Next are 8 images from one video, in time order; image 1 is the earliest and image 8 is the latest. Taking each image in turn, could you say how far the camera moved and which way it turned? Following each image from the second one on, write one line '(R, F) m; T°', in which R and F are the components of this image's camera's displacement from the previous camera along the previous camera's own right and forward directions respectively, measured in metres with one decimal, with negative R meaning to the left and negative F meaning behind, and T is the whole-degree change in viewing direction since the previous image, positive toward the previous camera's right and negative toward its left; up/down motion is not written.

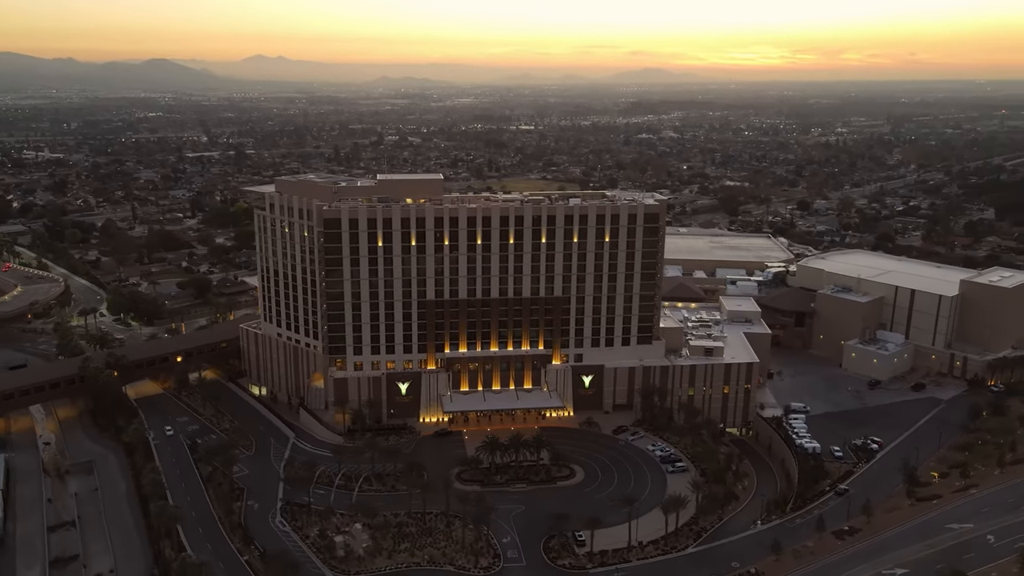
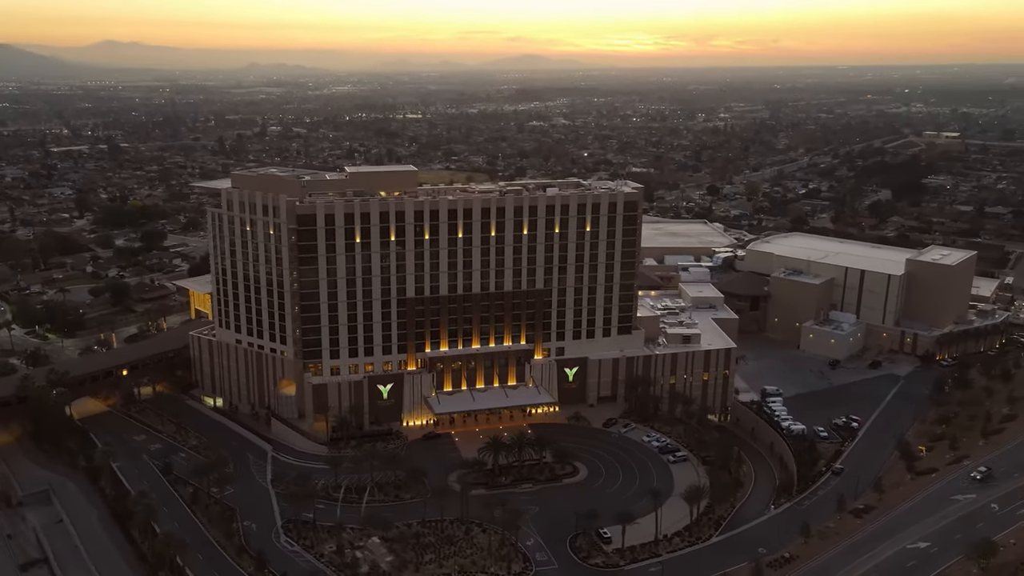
(-8.6, +2.4) m; +8°
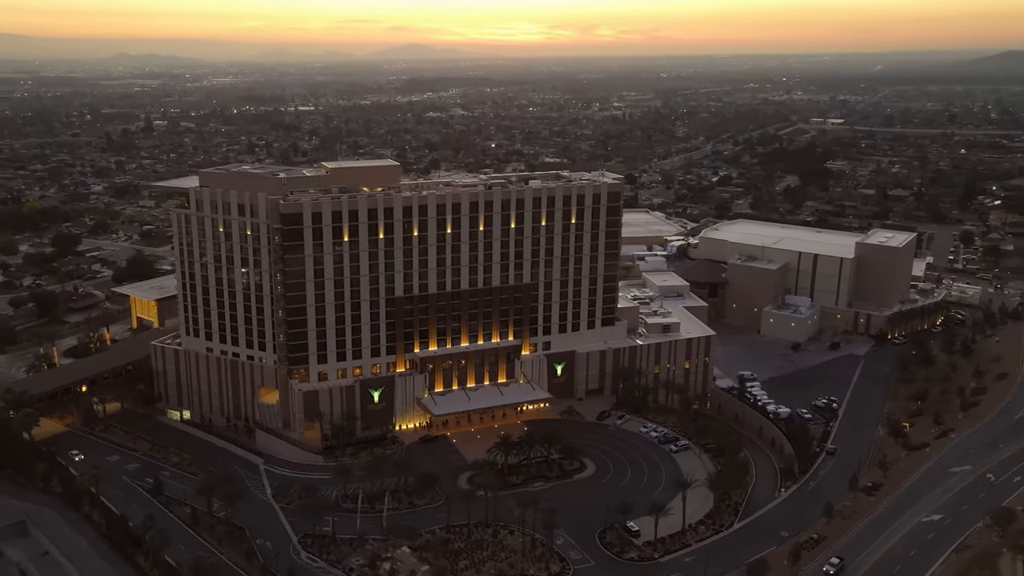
(-8.3, +1.6) m; +7°
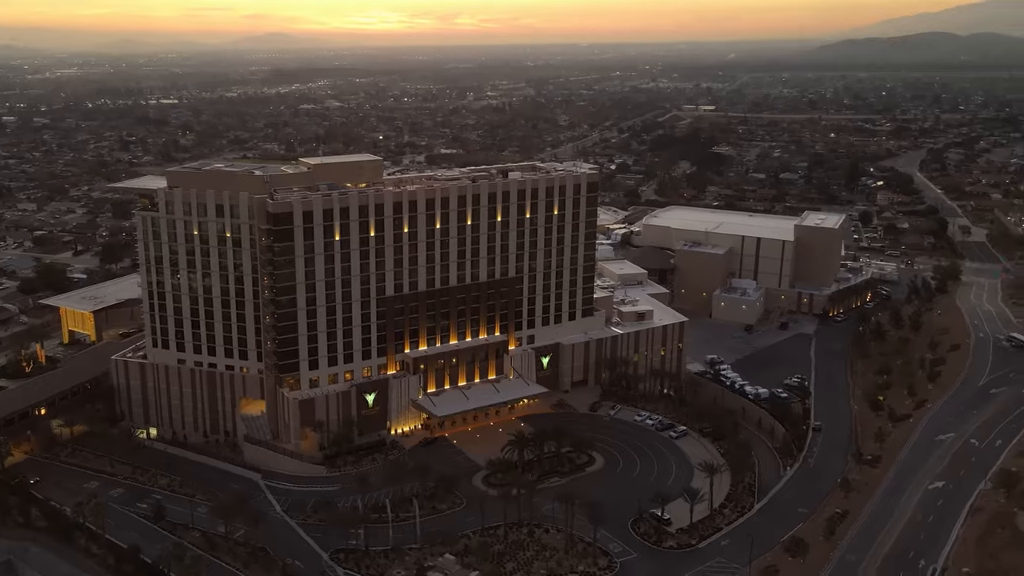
(-9.9, +1.7) m; +9°
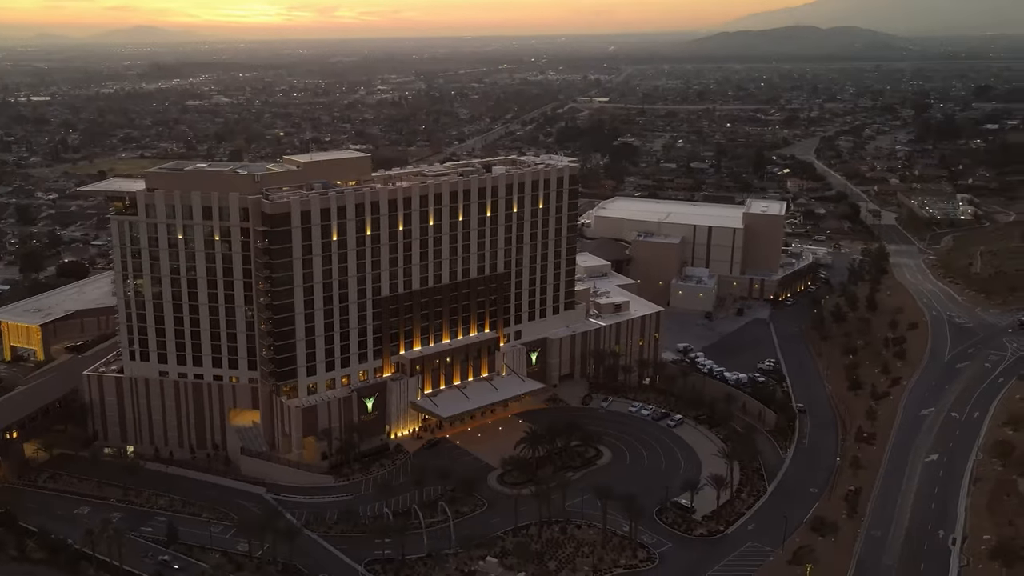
(-8.5, +1.3) m; +8°
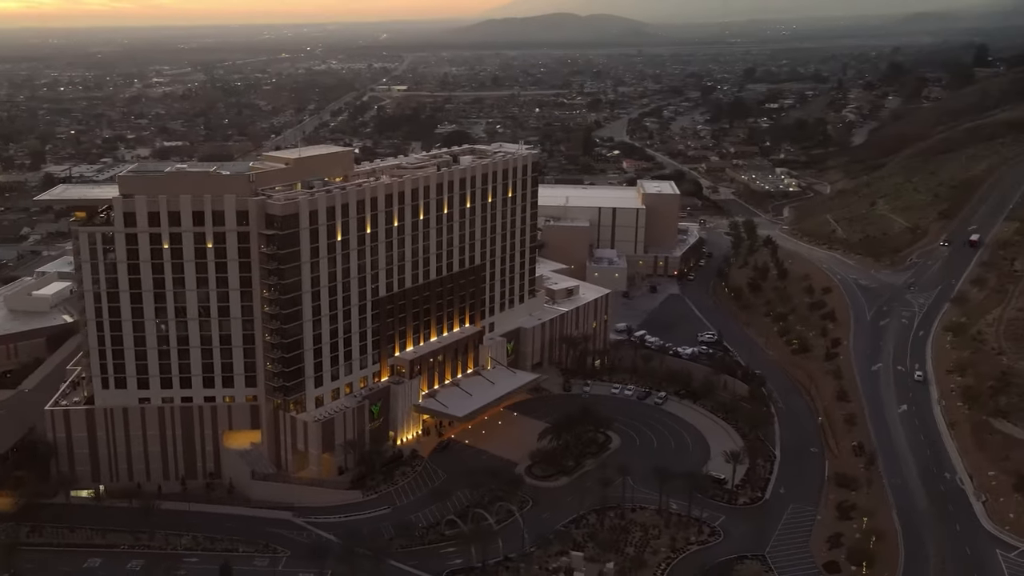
(-15.6, +3.2) m; +14°
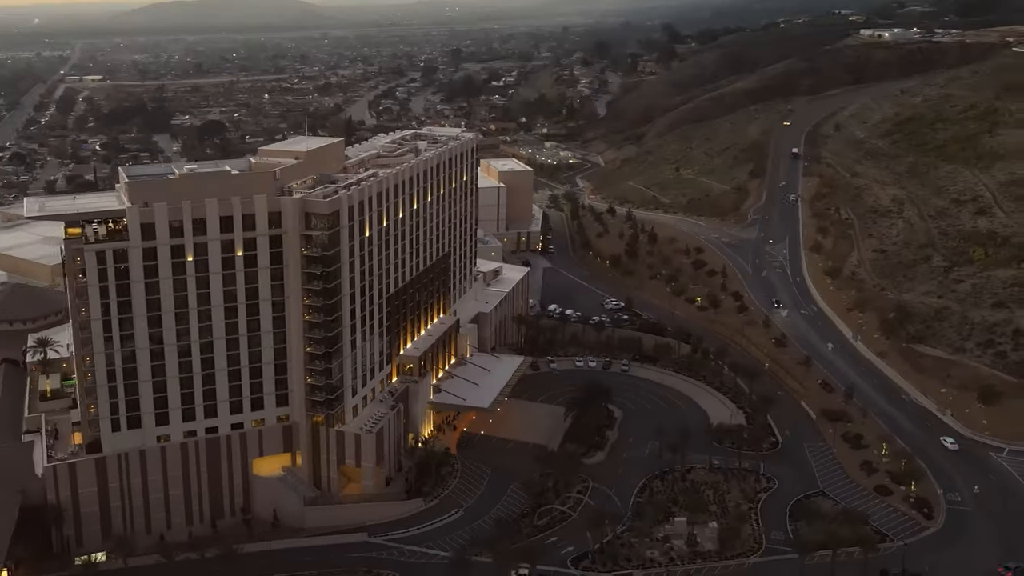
(-20.8, +4.8) m; +20°
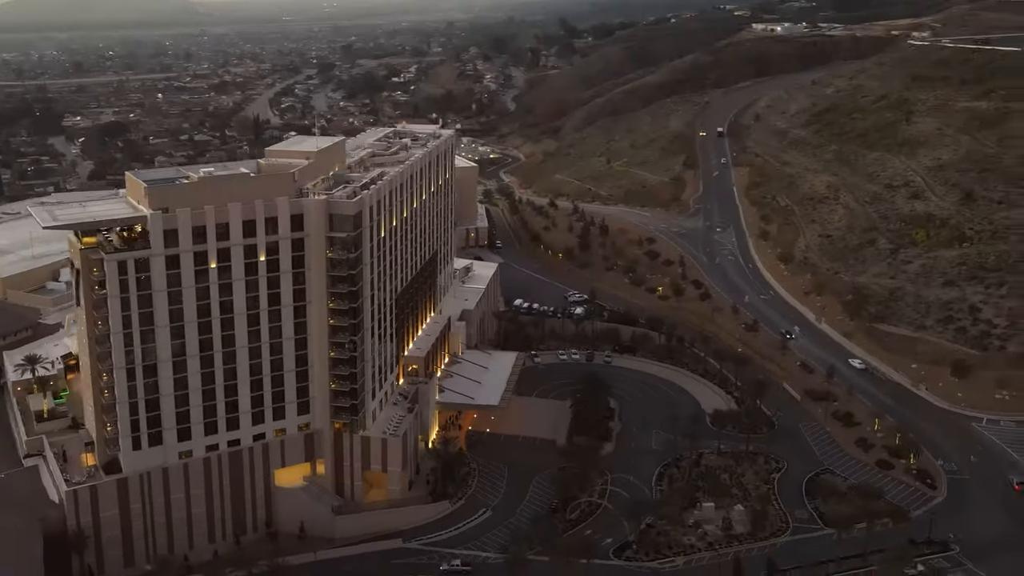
(-7.6, +0.8) m; +7°
